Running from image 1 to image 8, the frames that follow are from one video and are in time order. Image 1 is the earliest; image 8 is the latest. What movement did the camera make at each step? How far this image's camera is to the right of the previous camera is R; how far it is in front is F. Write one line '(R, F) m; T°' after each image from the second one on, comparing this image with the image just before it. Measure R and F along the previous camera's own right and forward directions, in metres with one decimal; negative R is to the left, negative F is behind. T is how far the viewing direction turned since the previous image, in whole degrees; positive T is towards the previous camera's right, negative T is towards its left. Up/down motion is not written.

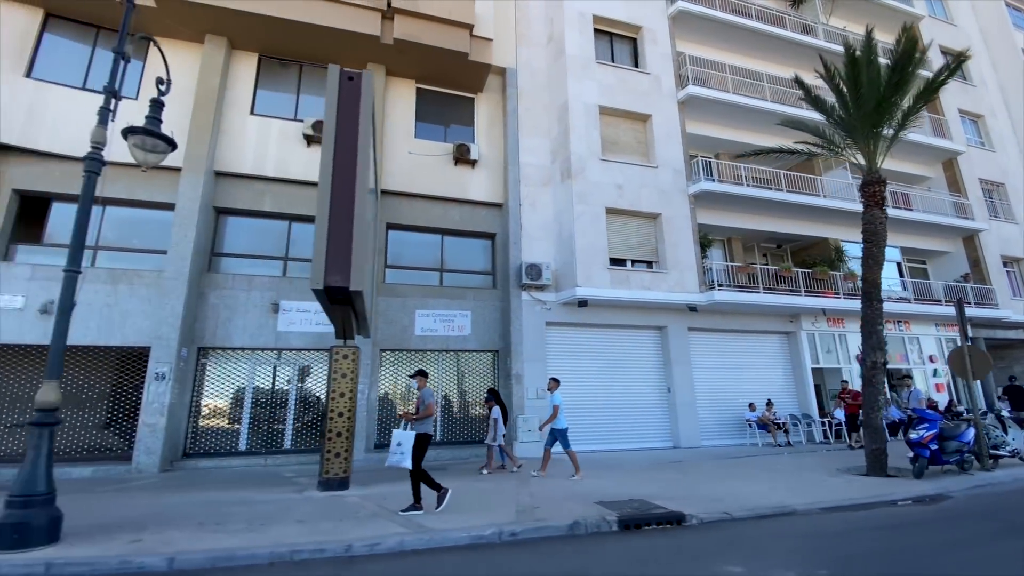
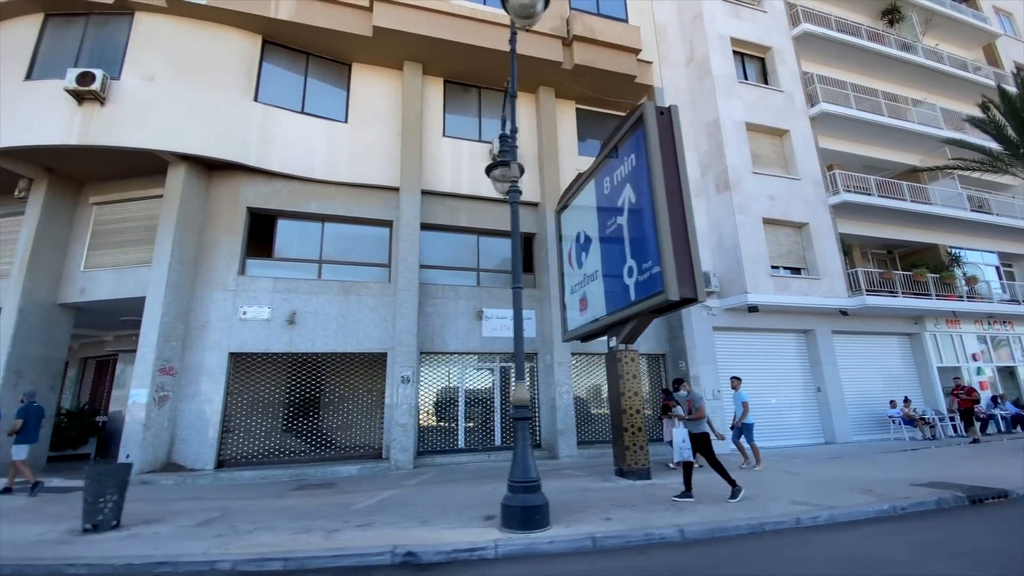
(-5.0, -0.8) m; +1°
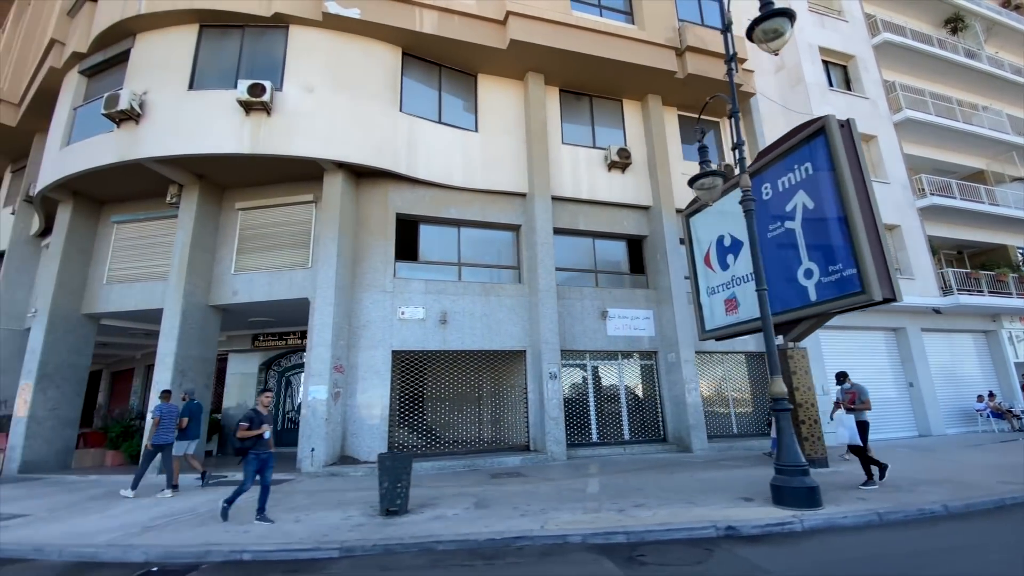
(-3.6, -0.5) m; +1°
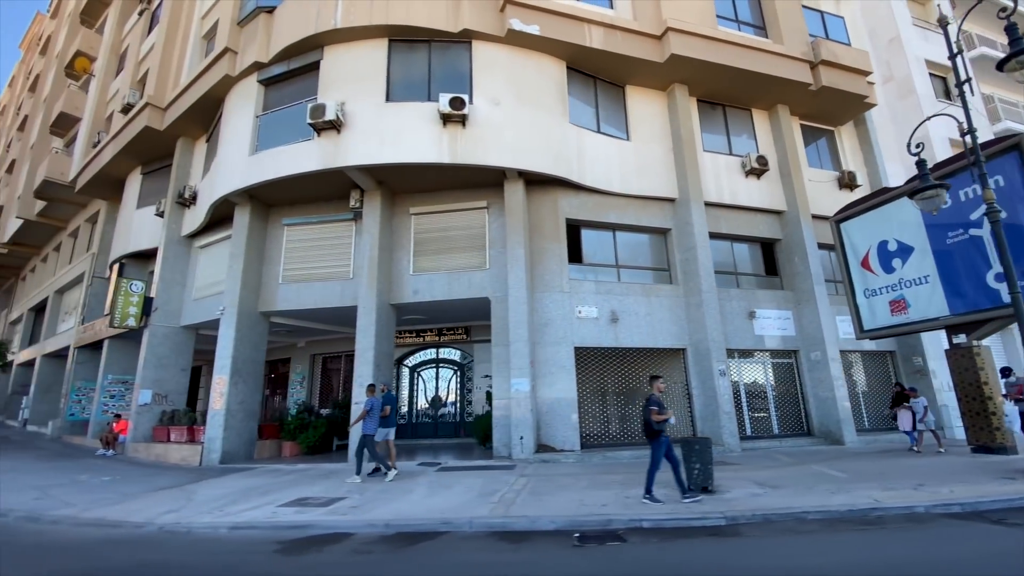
(-4.6, -0.7) m; +1°
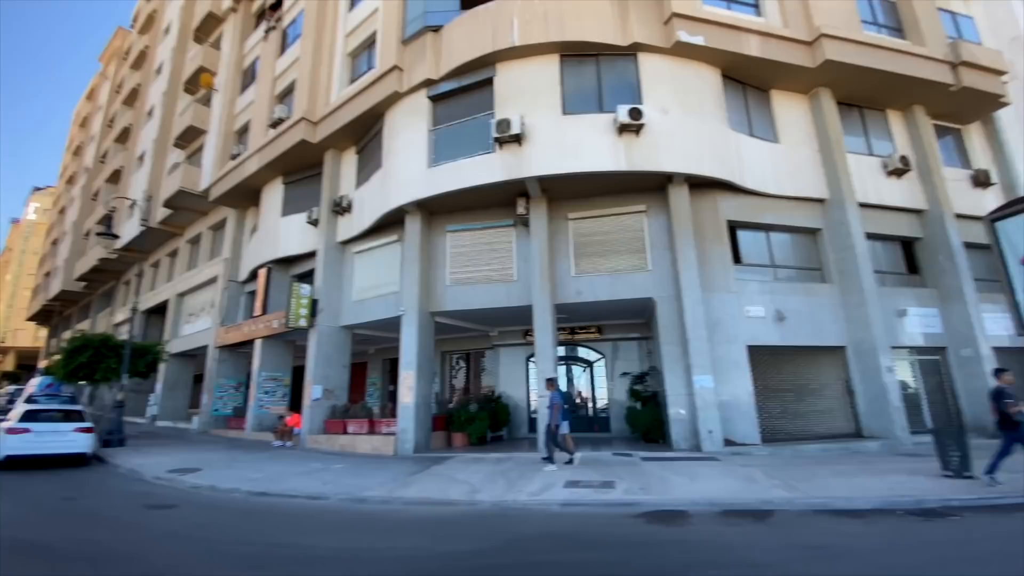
(-4.1, -0.8) m; -2°
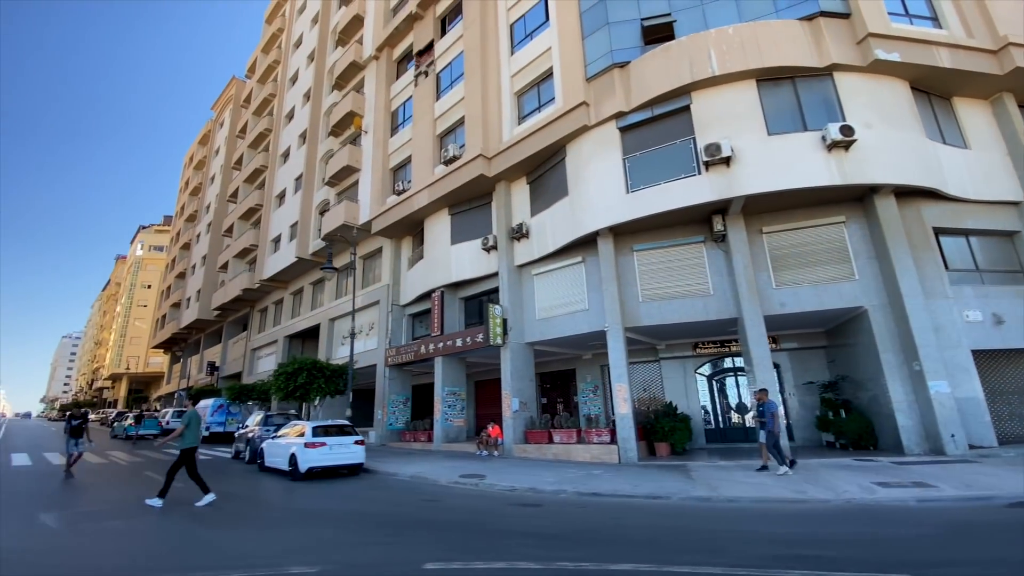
(-5.0, -1.2) m; -4°
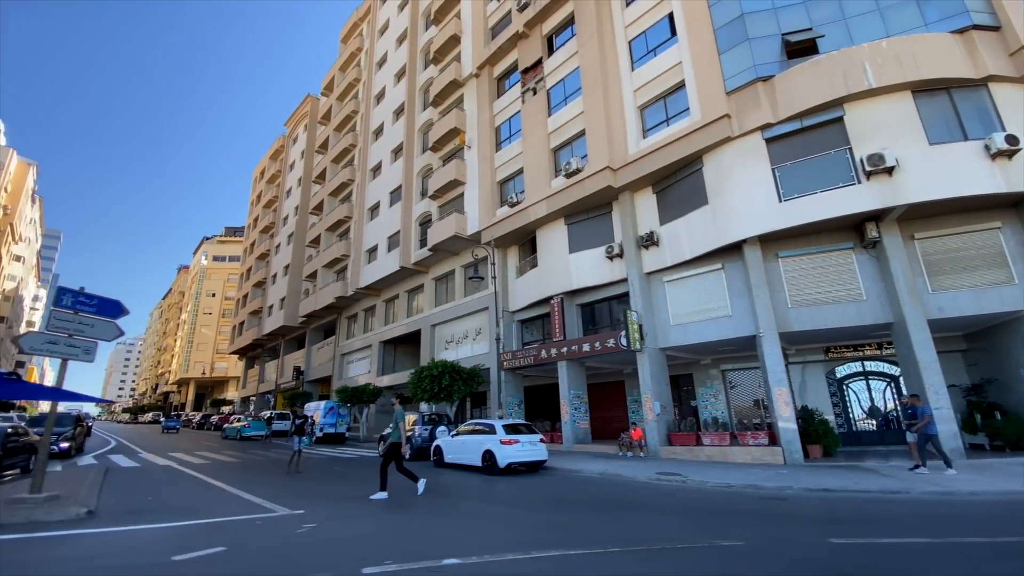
(-4.3, -0.9) m; -3°
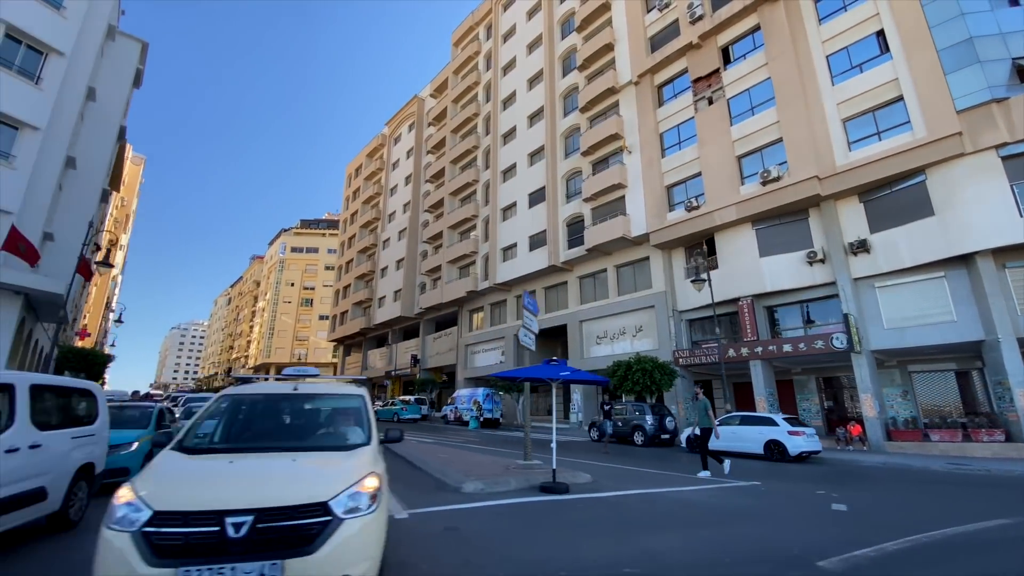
(-8.1, -1.6) m; -2°
